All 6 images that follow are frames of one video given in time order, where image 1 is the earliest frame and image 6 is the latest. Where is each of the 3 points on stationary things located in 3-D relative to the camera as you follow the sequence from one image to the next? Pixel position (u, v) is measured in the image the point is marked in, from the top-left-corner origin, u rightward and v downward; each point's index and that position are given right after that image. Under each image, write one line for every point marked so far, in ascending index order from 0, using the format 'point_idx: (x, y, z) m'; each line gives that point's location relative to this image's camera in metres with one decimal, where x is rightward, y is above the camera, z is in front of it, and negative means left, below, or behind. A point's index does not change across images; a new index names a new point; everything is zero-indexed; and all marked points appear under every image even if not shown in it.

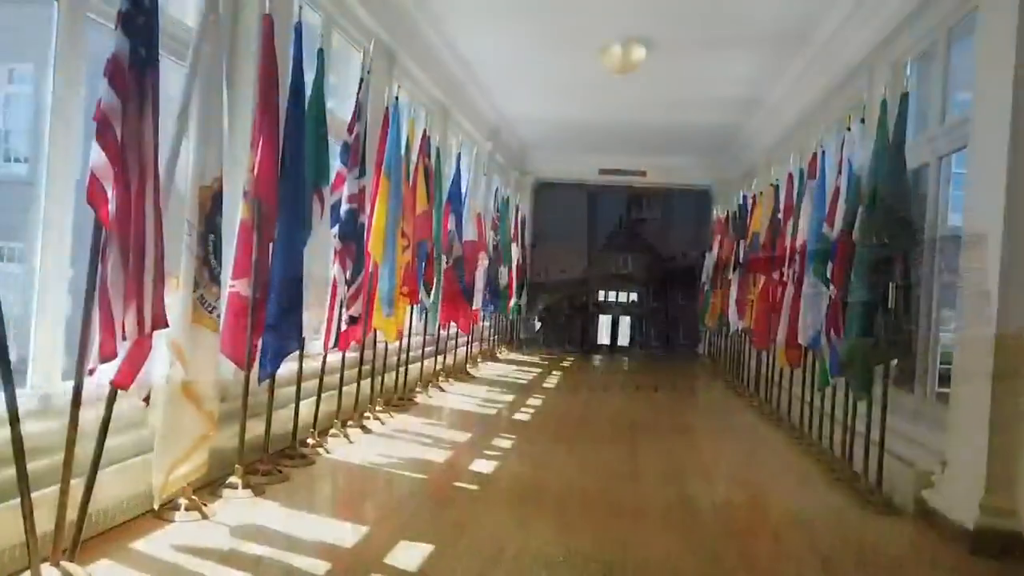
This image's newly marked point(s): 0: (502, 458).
0: (-0.1, -0.9, +3.8) m
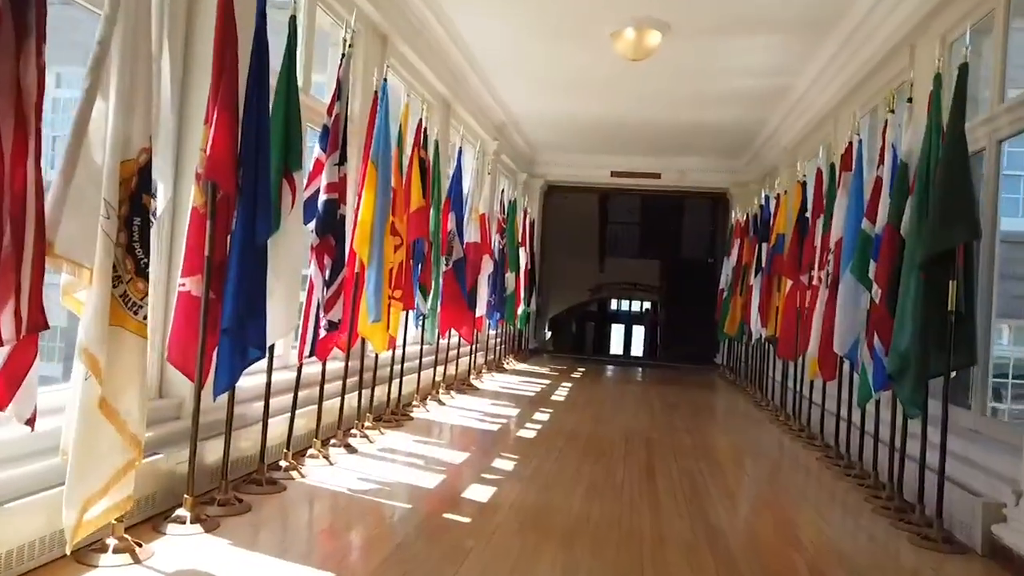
0: (0.0, -0.9, +3.4) m
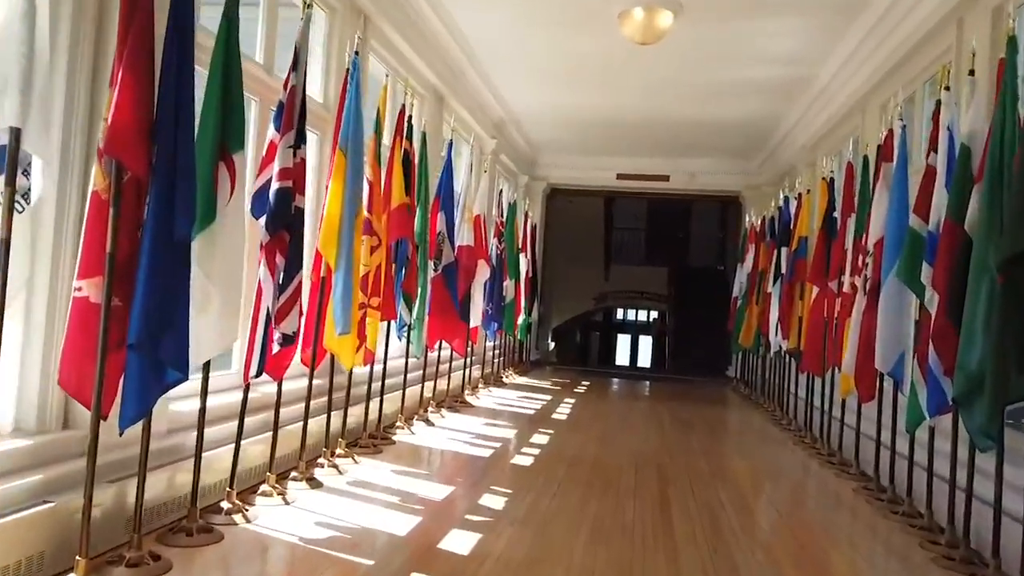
0: (-0.1, -0.9, +2.8) m
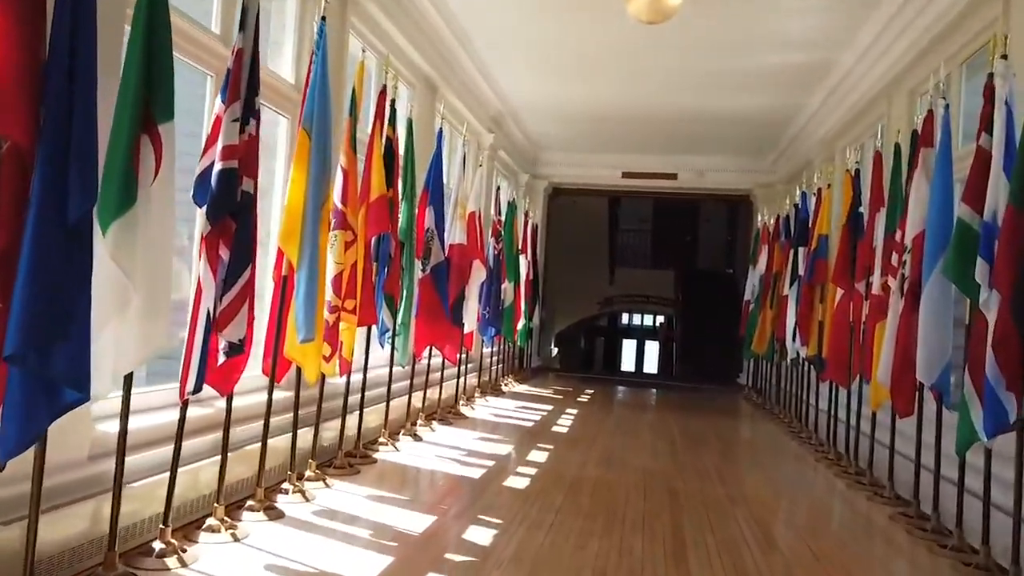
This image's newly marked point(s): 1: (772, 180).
0: (-0.1, -0.9, +2.4) m
1: (+3.2, +1.3, +8.9) m
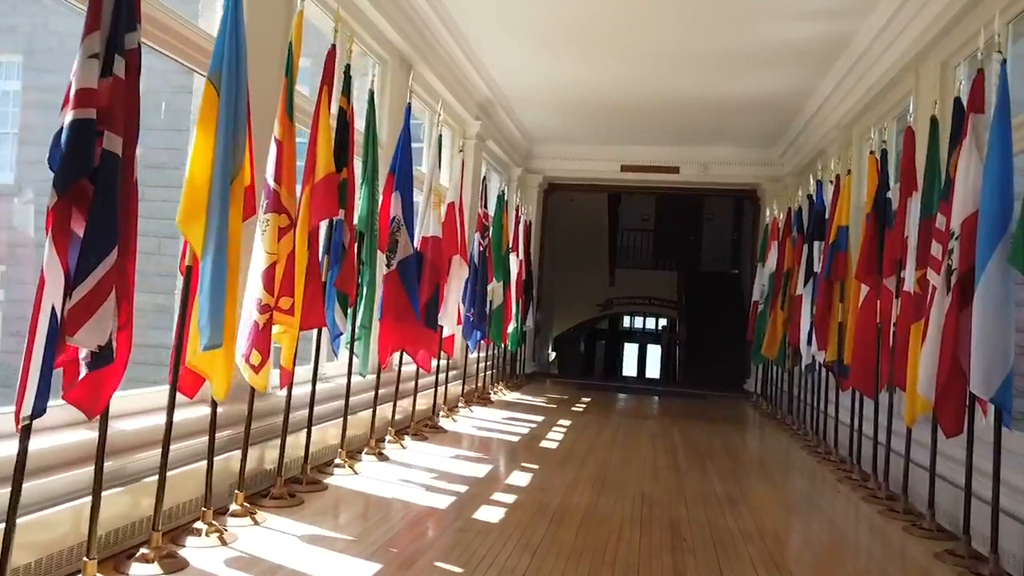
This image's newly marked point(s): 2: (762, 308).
0: (-0.2, -0.9, +1.9) m
1: (+3.1, +1.3, +8.4) m
2: (+2.4, -0.2, +7.0) m
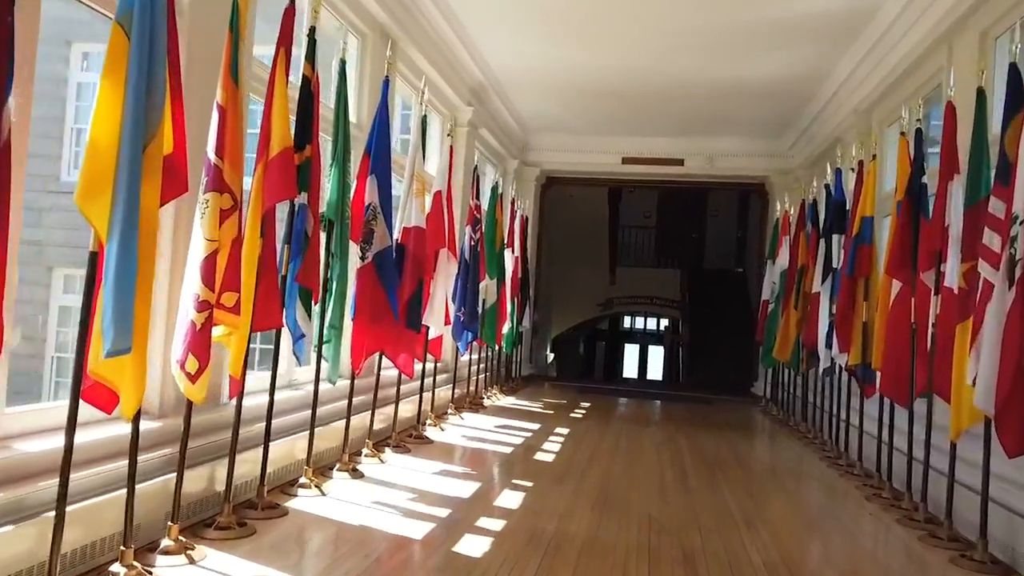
0: (-0.3, -0.9, +1.5) m
1: (+3.0, +1.3, +7.9) m
2: (+2.3, -0.2, +6.5) m
